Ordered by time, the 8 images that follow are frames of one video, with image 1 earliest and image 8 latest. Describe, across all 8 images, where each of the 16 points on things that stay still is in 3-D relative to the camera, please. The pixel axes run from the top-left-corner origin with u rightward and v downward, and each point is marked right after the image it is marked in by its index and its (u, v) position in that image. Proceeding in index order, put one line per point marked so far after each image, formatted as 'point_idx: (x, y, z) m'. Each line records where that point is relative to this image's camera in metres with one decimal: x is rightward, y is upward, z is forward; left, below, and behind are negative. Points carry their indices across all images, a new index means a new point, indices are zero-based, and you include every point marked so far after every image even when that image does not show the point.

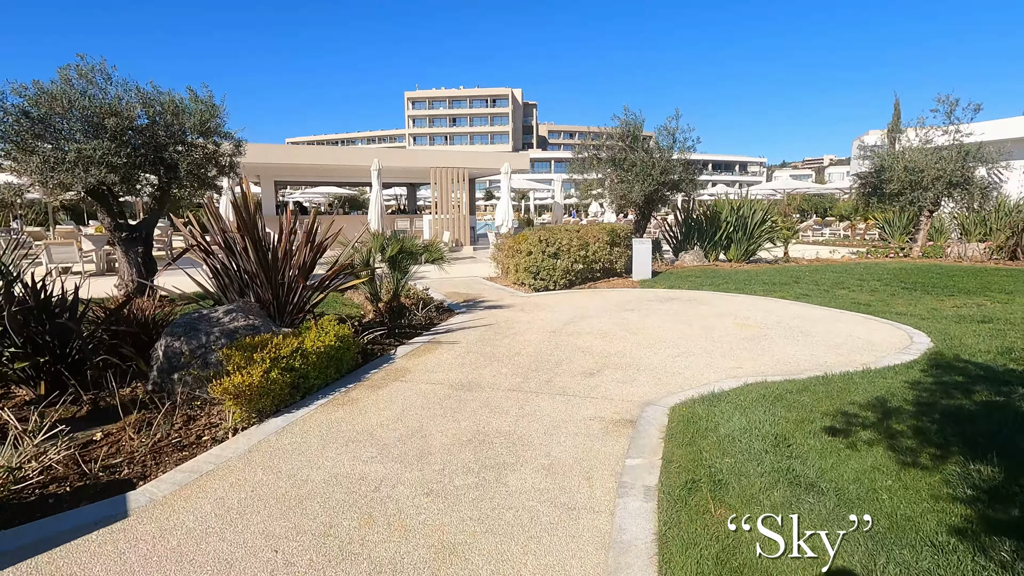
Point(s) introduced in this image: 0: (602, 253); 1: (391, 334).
0: (+1.9, +0.7, +11.4) m
1: (-1.5, -0.6, +6.7) m
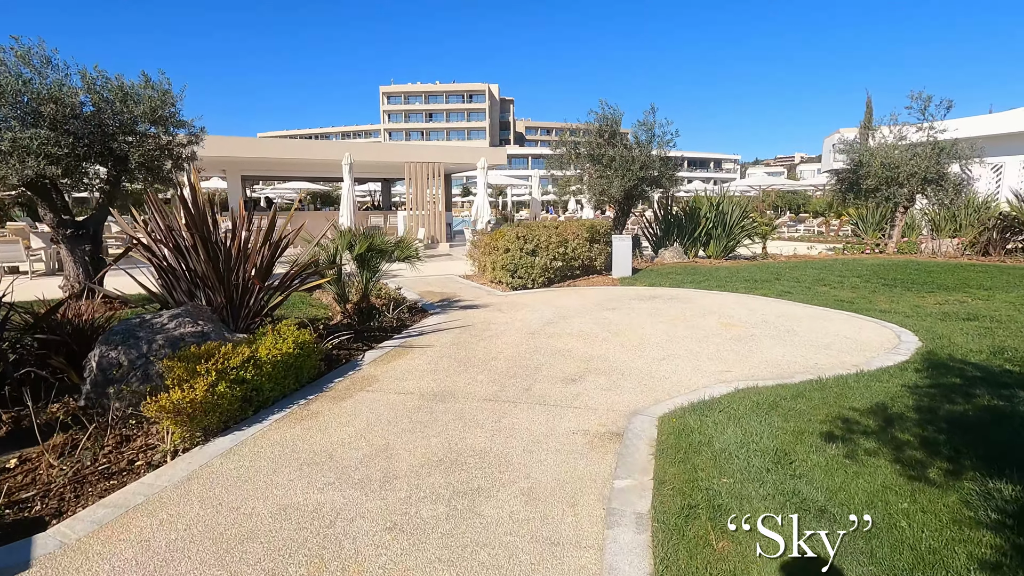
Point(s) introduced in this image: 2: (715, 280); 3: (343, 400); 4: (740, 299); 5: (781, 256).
0: (+1.5, +0.8, +11.1) m
1: (-1.8, -0.6, +6.3) m
2: (+4.1, +0.2, +10.9) m
3: (-1.4, -0.9, +4.4) m
4: (+3.8, -0.2, +8.9) m
5: (+7.4, +0.9, +14.8) m
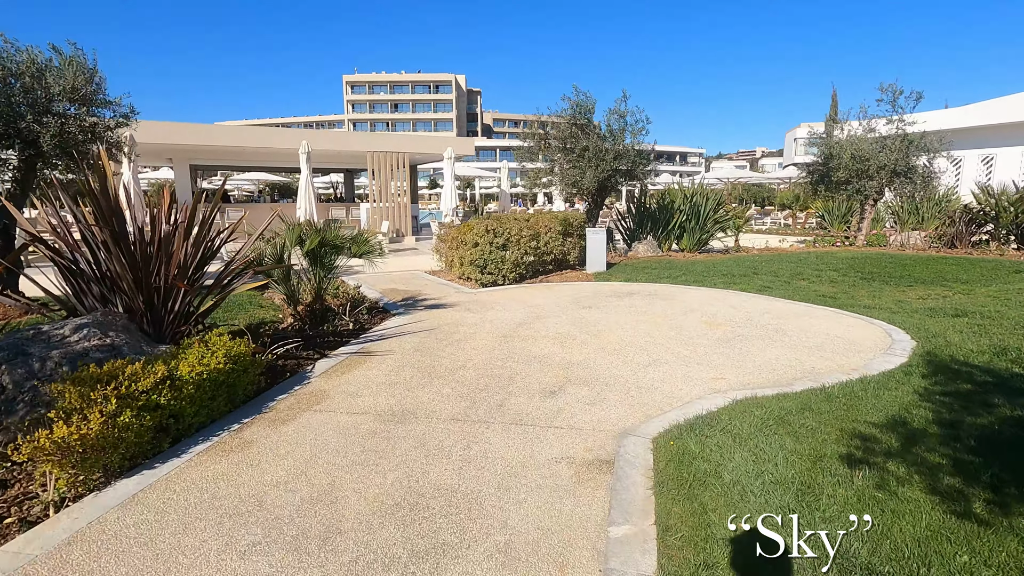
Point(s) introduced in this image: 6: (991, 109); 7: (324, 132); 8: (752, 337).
0: (+0.8, +0.9, +10.6) m
1: (-2.1, -0.6, +5.6) m
2: (+3.6, +0.3, +10.6) m
3: (-1.6, -1.0, +3.8) m
4: (+3.3, -0.1, +8.5) m
5: (+6.6, +1.0, +14.6) m
6: (+13.8, +5.2, +15.5) m
7: (-6.0, +5.0, +17.0) m
8: (+2.7, -0.6, +6.0) m
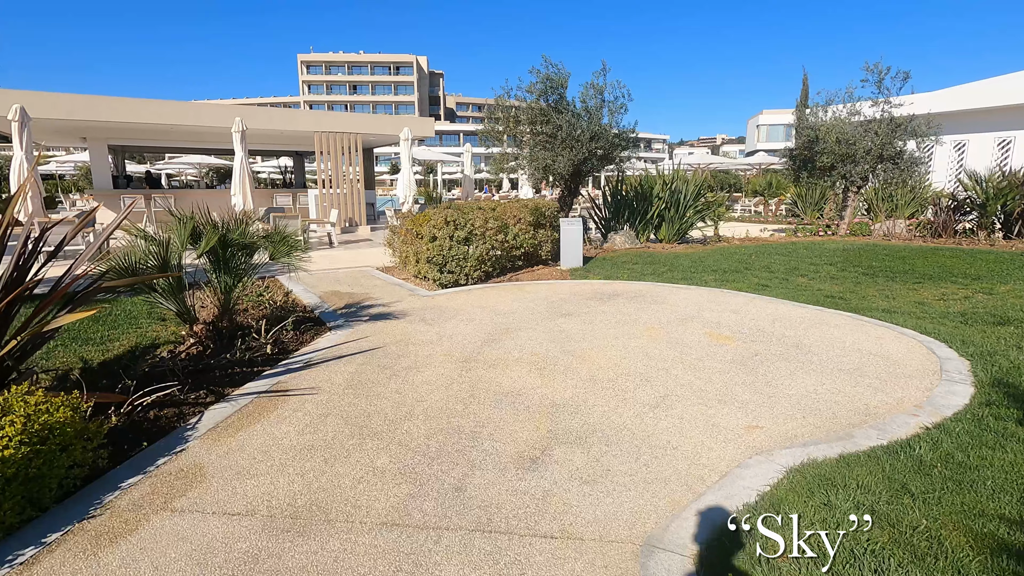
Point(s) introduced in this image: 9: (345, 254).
0: (+0.2, +0.9, +9.3) m
1: (-2.4, -0.7, +4.1) m
2: (+2.9, +0.3, +9.5) m
3: (-1.8, -1.1, +2.4) m
4: (+2.8, -0.1, +7.4) m
5: (+5.7, +1.2, +13.7) m
6: (+12.8, +5.5, +14.9) m
7: (-7.0, +5.1, +15.2) m
8: (+2.4, -0.6, +4.9) m
9: (-3.8, +0.8, +12.1) m
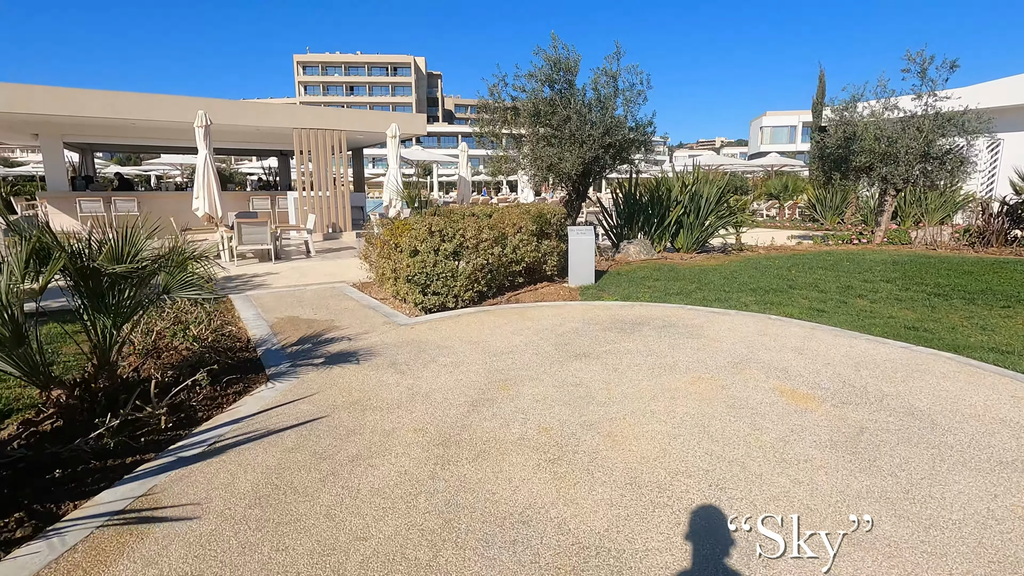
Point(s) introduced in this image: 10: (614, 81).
0: (+0.2, +0.6, +7.8) m
1: (-2.4, -1.0, +2.6) m
2: (+2.9, 0.0, +8.0) m
3: (-1.8, -1.4, +0.9) m
4: (+2.8, -0.4, +5.9) m
5: (+5.7, +0.9, +12.2) m
6: (+12.8, +5.1, +13.4) m
7: (-7.1, +4.7, +13.7) m
8: (+2.3, -0.9, +3.4) m
9: (-3.8, +0.4, +10.6) m
10: (+1.7, +3.5, +9.0) m
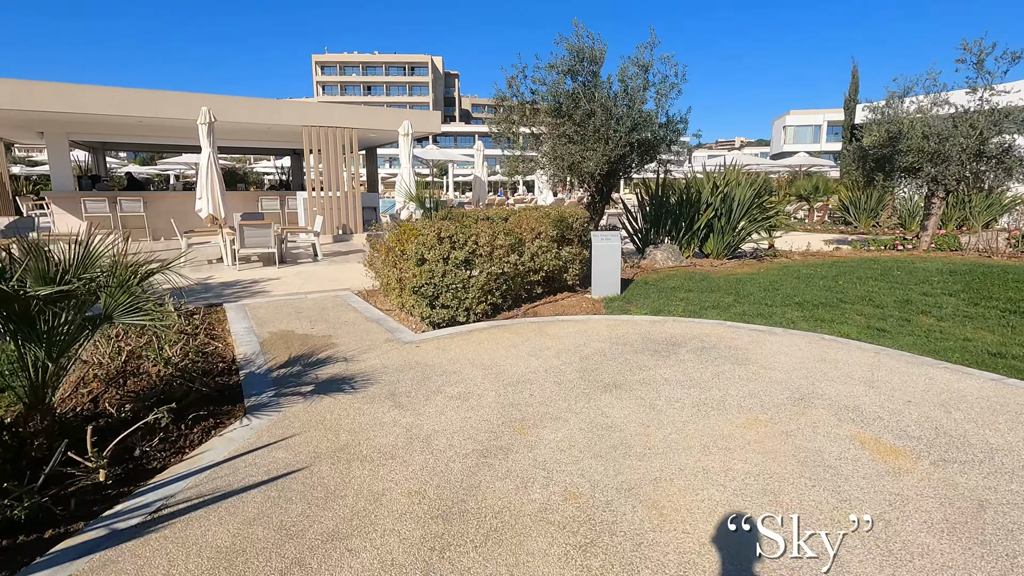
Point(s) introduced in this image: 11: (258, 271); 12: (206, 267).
0: (+0.4, +0.4, +7.1) m
1: (-2.3, -1.2, +2.0) m
2: (+3.2, -0.2, +7.2) m
3: (-1.8, -1.5, +0.2) m
4: (+3.0, -0.6, +5.1) m
5: (+6.0, +0.7, +11.3) m
6: (+13.3, +4.9, +12.3) m
7: (-6.6, +4.6, +13.2) m
8: (+2.4, -1.1, +2.6) m
9: (-3.5, +0.3, +10.0) m
10: (+2.0, +3.3, +8.3) m
11: (-4.8, +0.3, +10.1) m
12: (-5.9, +0.4, +10.3) m
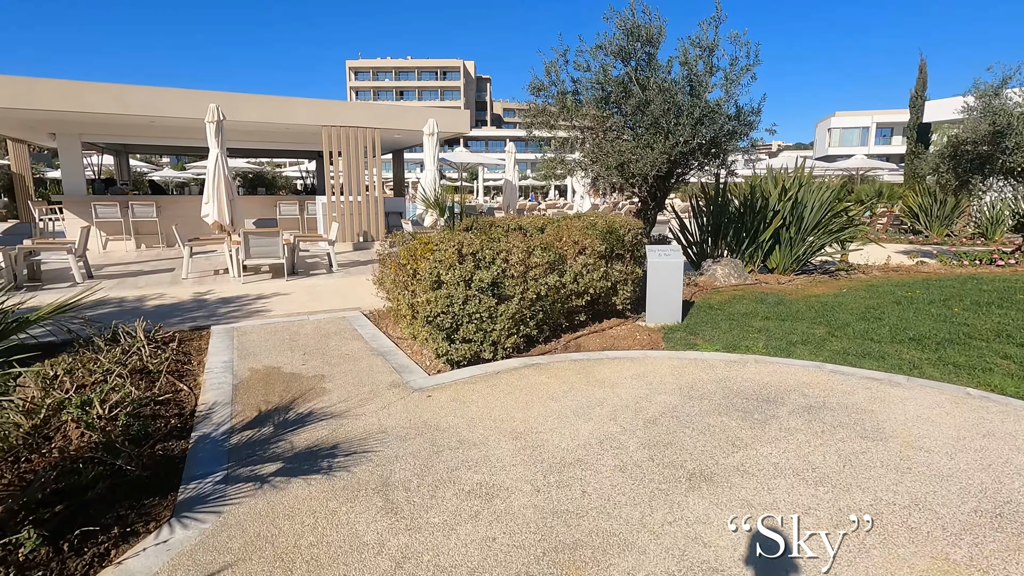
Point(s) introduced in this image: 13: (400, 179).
0: (+0.9, +0.1, +5.8) m
1: (-2.2, -1.4, +0.8) m
2: (+3.6, -0.5, +5.7) m
3: (-1.7, -1.7, -1.0) m
4: (+3.3, -0.9, +3.7) m
5: (+6.7, +0.3, +9.7) m
6: (+14.0, +4.4, +10.4) m
7: (-5.8, +4.4, +12.3) m
8: (+2.6, -1.4, +1.2) m
9: (-2.9, 0.0, +8.9) m
10: (+2.5, +3.0, +6.9) m
11: (-4.2, +0.1, +9.1) m
12: (-5.3, +0.2, +9.4) m
13: (-4.1, +4.0, +19.6) m
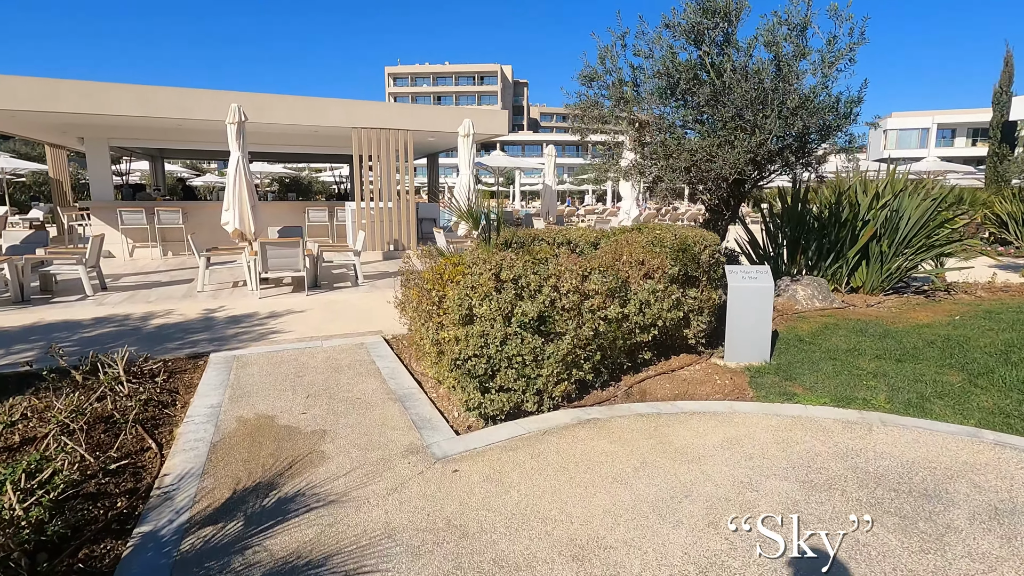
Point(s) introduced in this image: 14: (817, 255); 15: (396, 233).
0: (+1.3, -0.1, +4.6) m
1: (-2.1, -1.6, -0.1) m
2: (+4.0, -0.8, +4.4) m
3: (-1.8, -1.9, -1.9) m
4: (+3.5, -1.2, +2.4) m
5: (+7.3, -0.1, +8.2) m
6: (+14.7, +3.9, +8.4) m
7: (-4.9, +4.1, +11.6) m
8: (+2.7, -1.6, -0.1) m
9: (-2.3, -0.2, +8.0) m
10: (+3.0, +2.7, +5.7) m
11: (-3.6, -0.2, +8.3) m
12: (-4.6, -0.1, +8.7) m
13: (-2.7, +3.7, +18.8) m
14: (+4.5, +0.5, +7.9) m
15: (-2.8, +1.3, +13.0) m
